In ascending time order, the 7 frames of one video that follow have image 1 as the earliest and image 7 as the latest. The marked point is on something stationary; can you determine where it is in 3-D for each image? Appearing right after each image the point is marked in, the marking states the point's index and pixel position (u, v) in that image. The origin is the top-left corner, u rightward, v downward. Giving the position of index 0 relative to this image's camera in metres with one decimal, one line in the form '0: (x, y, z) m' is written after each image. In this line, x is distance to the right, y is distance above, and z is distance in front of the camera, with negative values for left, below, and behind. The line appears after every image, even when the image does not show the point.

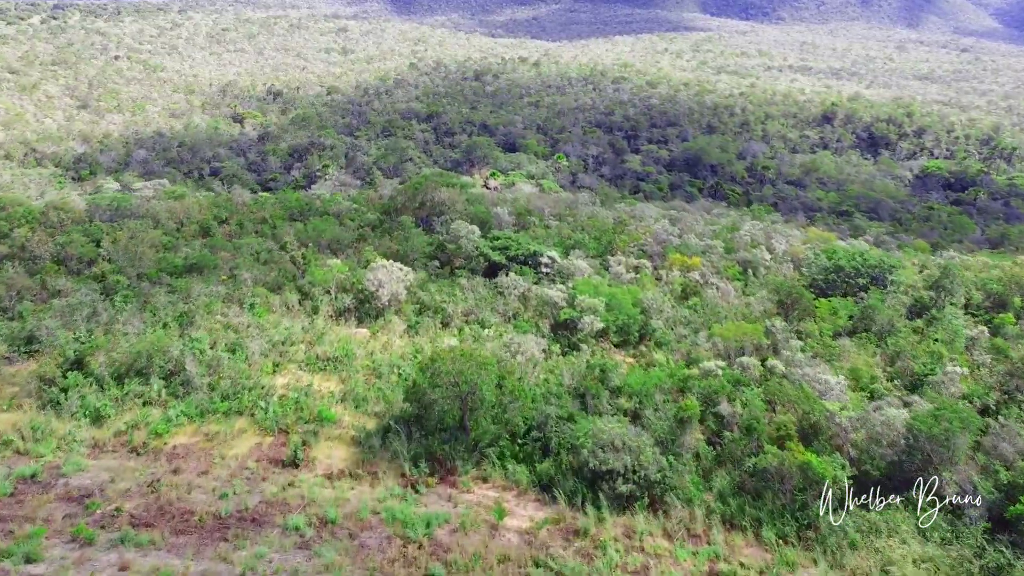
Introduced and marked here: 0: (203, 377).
0: (-5.1, -1.5, +13.3) m
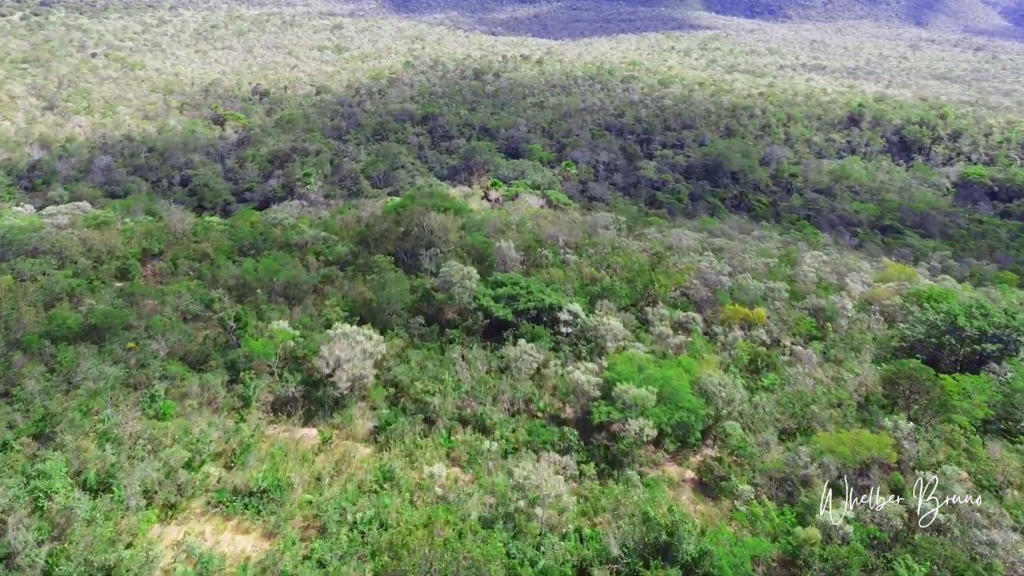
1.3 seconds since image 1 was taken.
0: (-4.9, -2.7, +8.4) m
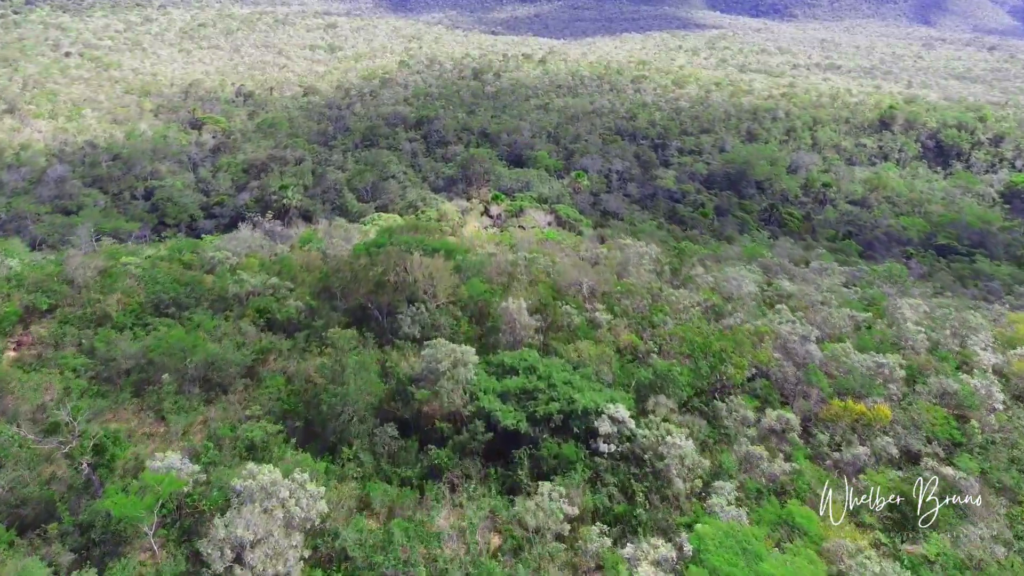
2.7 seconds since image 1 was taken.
0: (-4.7, -3.9, +3.5) m
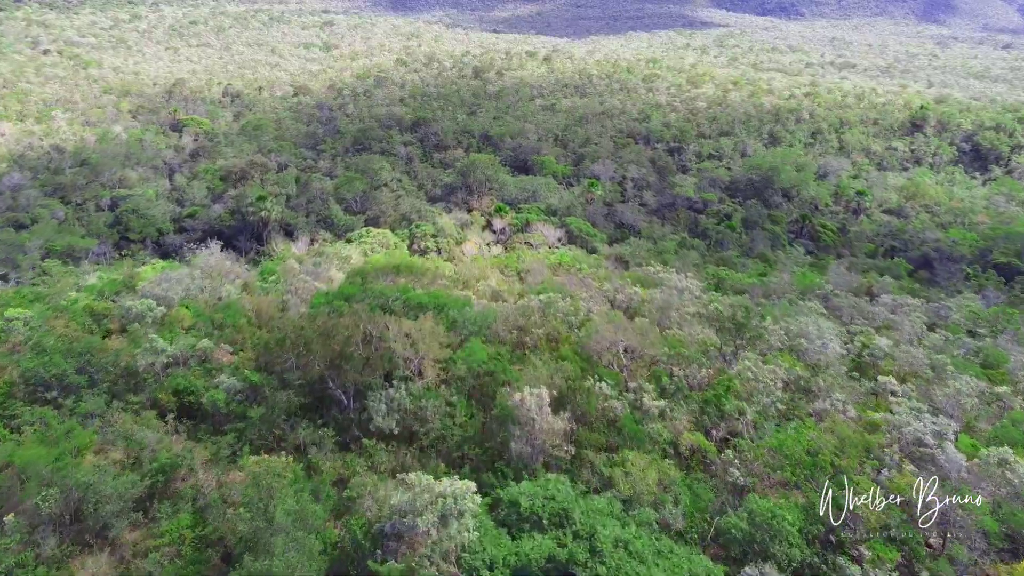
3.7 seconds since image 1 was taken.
0: (-4.6, -4.8, -0.5) m
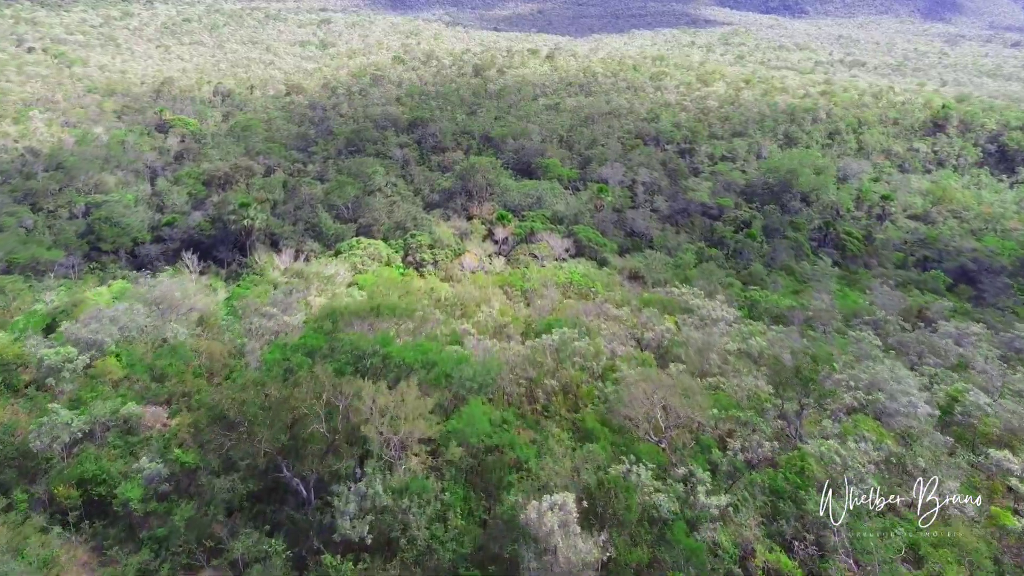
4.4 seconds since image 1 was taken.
0: (-4.5, -5.4, -3.0) m
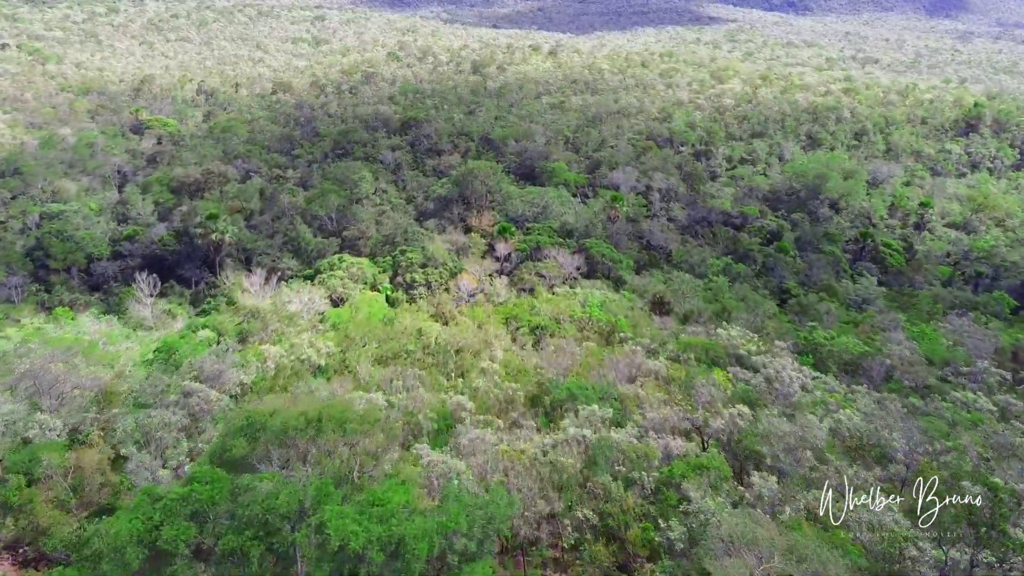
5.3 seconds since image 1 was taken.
0: (-4.3, -6.2, -6.5) m
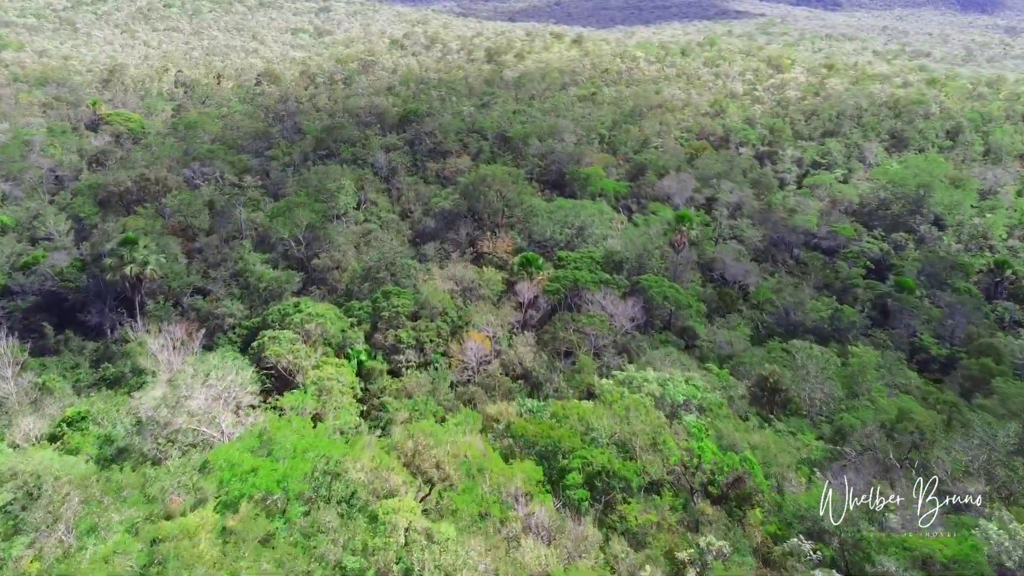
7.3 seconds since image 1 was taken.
0: (-4.2, -7.5, -13.9) m
